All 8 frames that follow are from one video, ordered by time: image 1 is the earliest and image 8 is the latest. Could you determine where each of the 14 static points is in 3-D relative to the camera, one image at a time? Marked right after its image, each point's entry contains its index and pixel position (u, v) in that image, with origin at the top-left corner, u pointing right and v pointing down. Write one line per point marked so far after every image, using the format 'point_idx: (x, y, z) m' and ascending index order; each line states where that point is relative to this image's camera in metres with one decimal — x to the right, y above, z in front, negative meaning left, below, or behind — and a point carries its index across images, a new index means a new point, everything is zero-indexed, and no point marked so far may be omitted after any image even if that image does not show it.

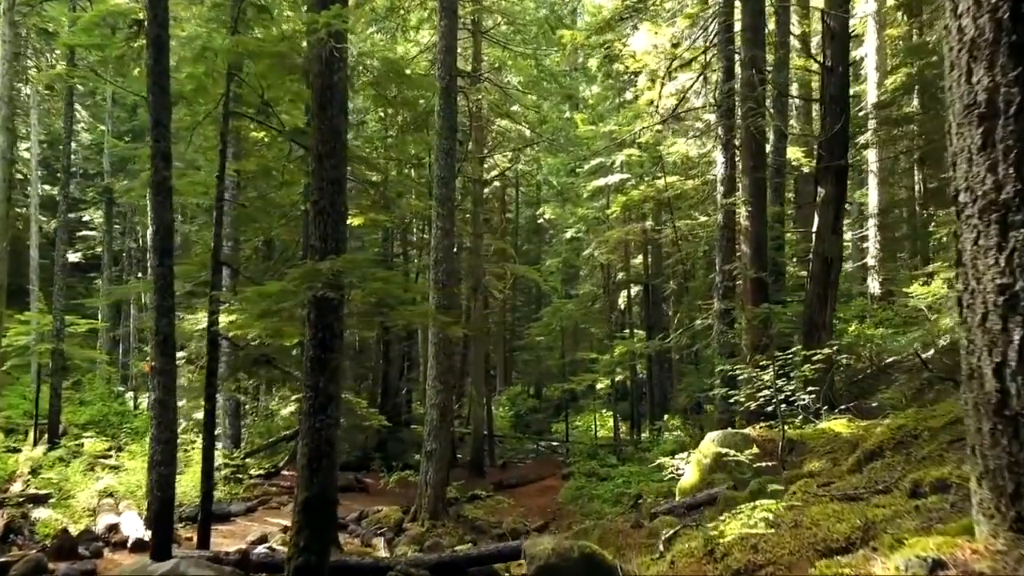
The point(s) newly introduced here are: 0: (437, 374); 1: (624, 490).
0: (-1.4, -1.6, +14.1) m
1: (+2.3, -4.0, +15.3) m
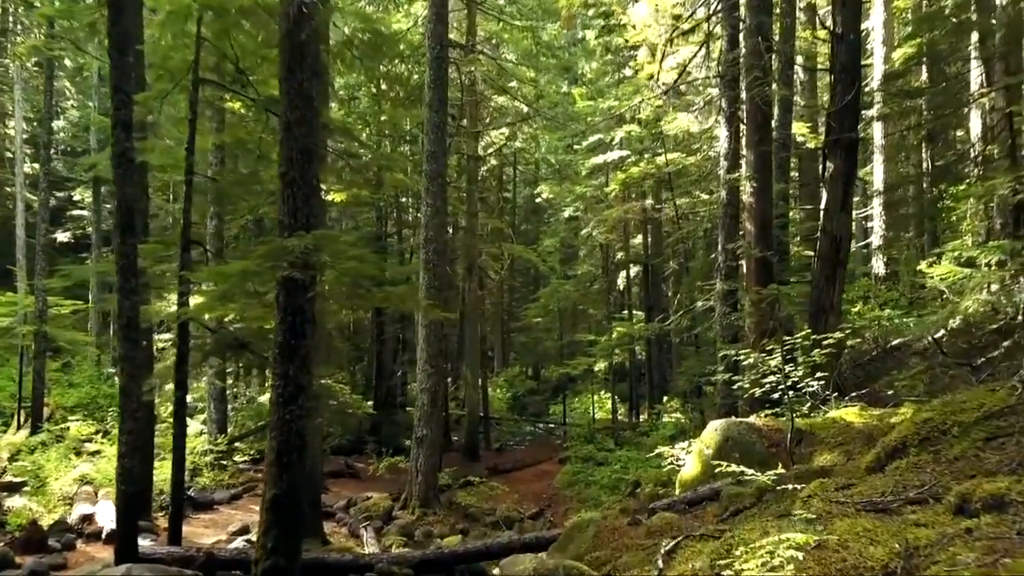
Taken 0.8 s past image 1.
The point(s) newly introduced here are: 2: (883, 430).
0: (-1.5, -1.2, +13.6) m
1: (+2.1, -3.7, +14.8) m
2: (+3.2, -1.2, +6.7) m
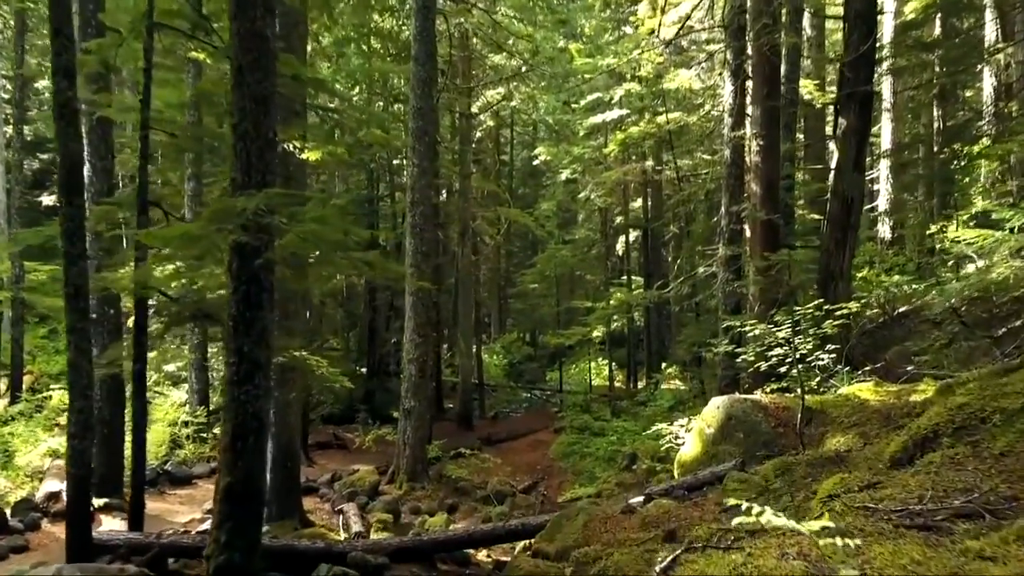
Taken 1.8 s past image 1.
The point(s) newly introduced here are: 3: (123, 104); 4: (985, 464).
0: (-1.6, -0.6, +12.9) m
1: (+2.0, -3.0, +14.3) m
2: (+3.1, -1.0, +6.1) m
3: (-4.4, +2.1, +8.8) m
4: (+2.5, -0.9, +4.1) m
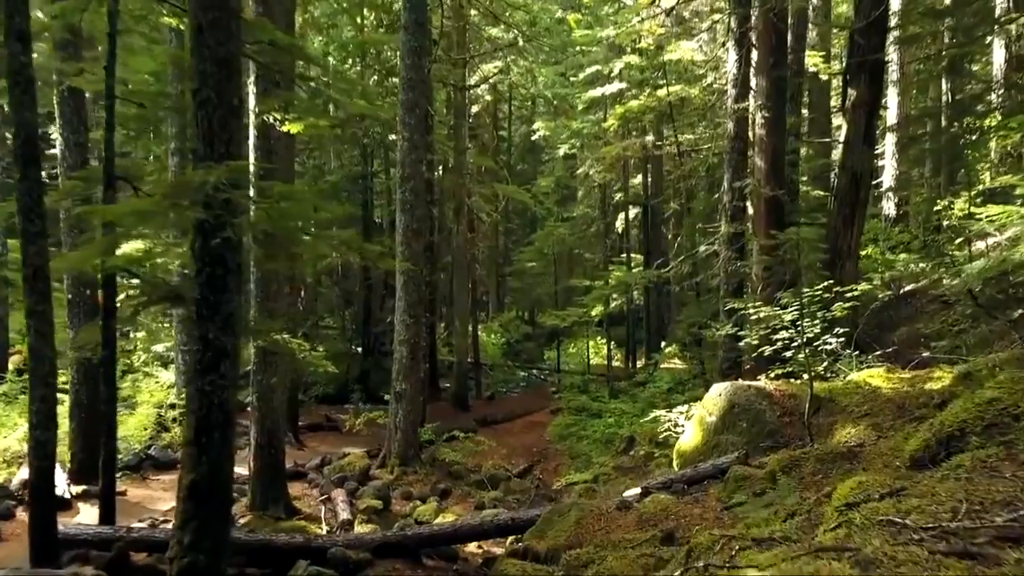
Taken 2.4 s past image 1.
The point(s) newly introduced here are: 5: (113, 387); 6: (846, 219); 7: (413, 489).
0: (-1.7, -0.3, +12.5) m
1: (+1.9, -2.6, +14.0) m
2: (+3.0, -0.8, +5.7) m
3: (-4.5, +2.3, +8.3) m
4: (+2.4, -0.8, +3.7) m
5: (-3.7, -0.9, +7.2) m
6: (+4.4, +0.9, +10.1) m
7: (-1.5, -3.1, +11.7) m
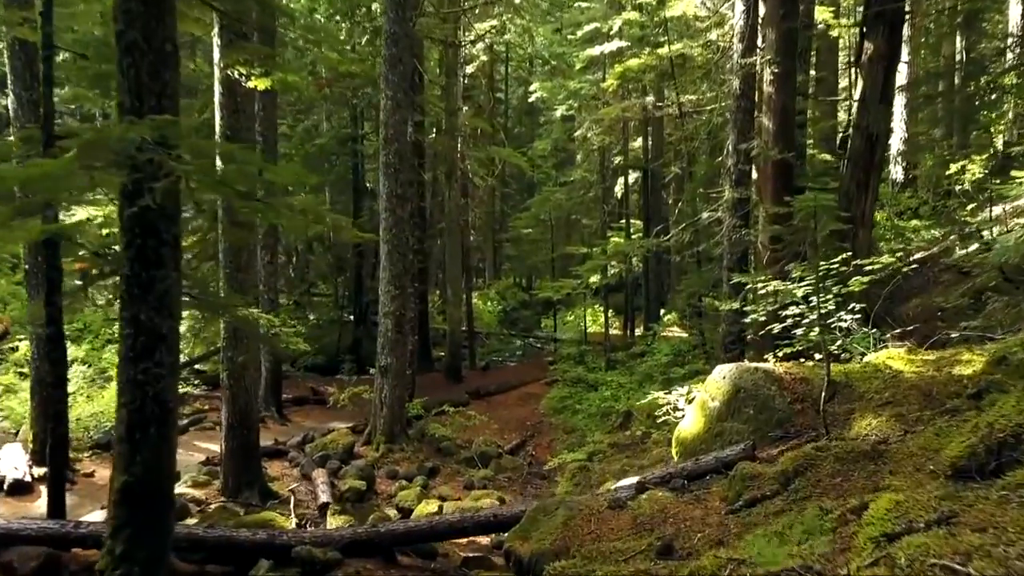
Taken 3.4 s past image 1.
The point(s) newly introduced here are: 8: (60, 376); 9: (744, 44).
0: (-1.9, +0.2, +11.9) m
1: (+1.8, -2.1, +13.4) m
2: (+2.9, -0.7, +5.0) m
3: (-4.7, +2.6, +7.6) m
4: (+2.3, -0.8, +3.1) m
5: (-3.9, -0.7, +6.6) m
6: (+4.2, +1.3, +9.4) m
7: (-1.6, -2.6, +11.2) m
8: (-3.9, -0.7, +6.6) m
9: (+3.1, +3.3, +10.4) m
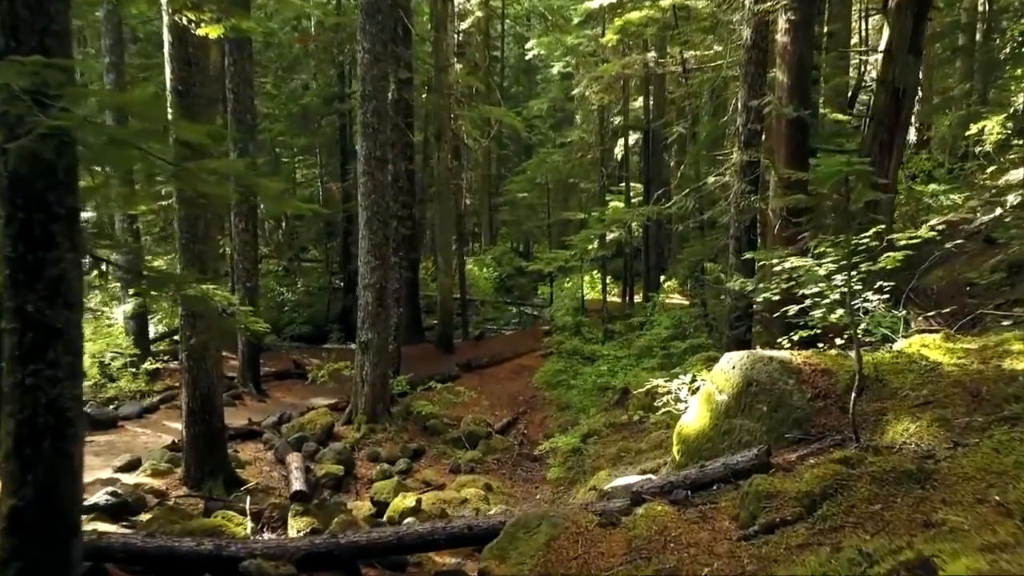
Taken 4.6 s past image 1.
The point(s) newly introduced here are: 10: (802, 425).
0: (-2.0, +0.6, +11.0) m
1: (+1.6, -1.6, +12.7) m
2: (+2.7, -0.6, +4.3) m
3: (-4.8, +2.8, +6.6) m
4: (+2.2, -0.8, +2.3) m
5: (-4.0, -0.5, +5.8) m
6: (+4.1, +1.6, +8.5) m
7: (-1.8, -2.2, +10.5) m
8: (-4.0, -0.6, +5.9) m
9: (+3.0, +3.7, +9.4) m
10: (+1.9, -0.9, +5.0) m
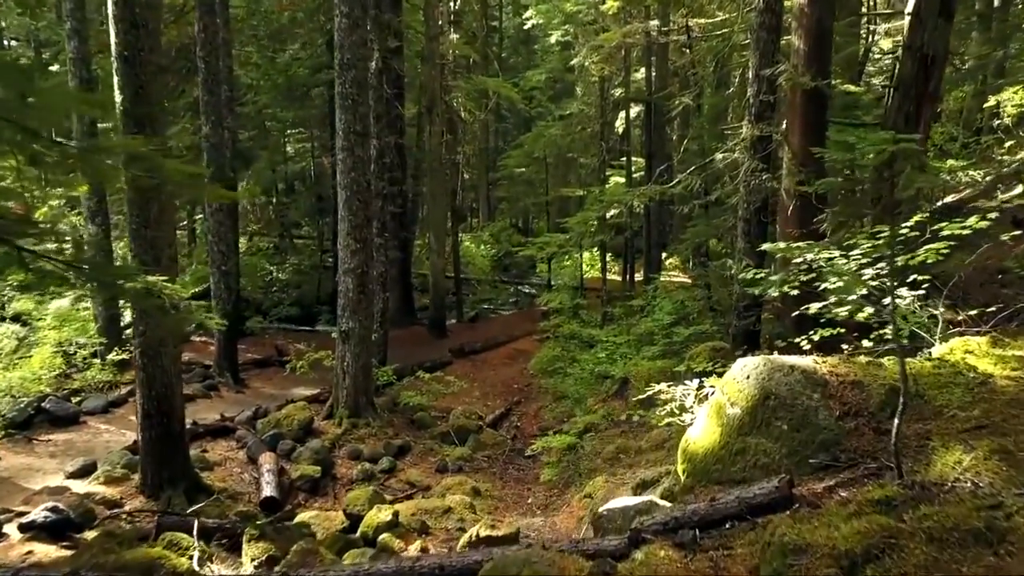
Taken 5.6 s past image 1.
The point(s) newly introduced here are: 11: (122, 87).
0: (-2.1, +0.8, +10.2) m
1: (+1.5, -1.3, +12.0) m
2: (+2.6, -0.6, +3.5) m
3: (-4.9, +2.9, +5.8) m
4: (+2.0, -0.8, +1.6) m
5: (-4.2, -0.5, +5.1) m
6: (+4.0, +1.7, +7.7) m
7: (-1.9, -2.0, +9.8) m
8: (-4.2, -0.5, +5.1) m
9: (+2.8, +3.8, +8.5) m
10: (+1.8, -0.9, +4.3) m
11: (-3.5, +1.8, +7.0) m
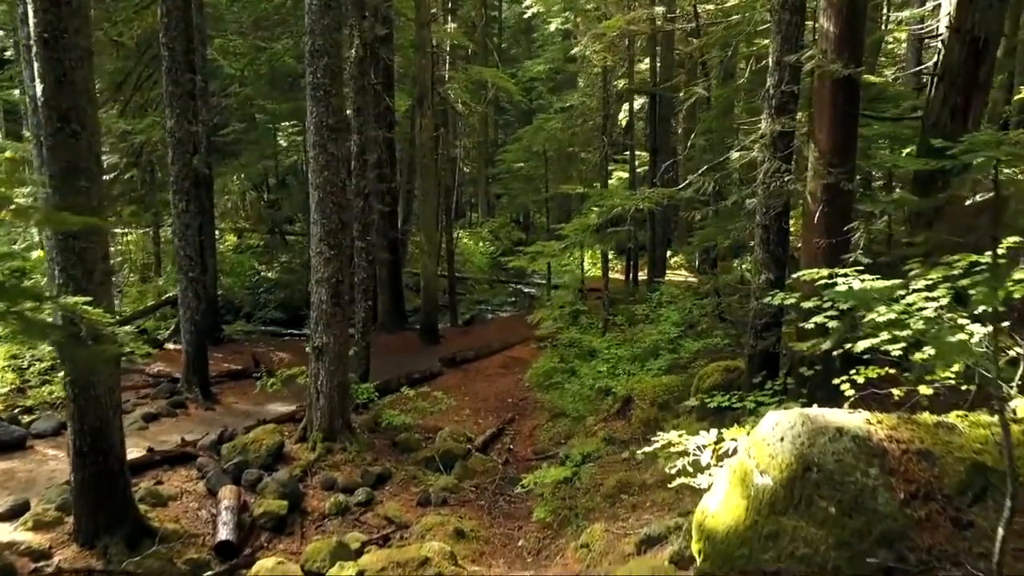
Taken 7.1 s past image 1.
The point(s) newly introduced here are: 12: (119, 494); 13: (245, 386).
0: (-2.2, +0.7, +9.3) m
1: (+1.4, -1.4, +11.0) m
2: (+2.5, -0.8, +2.5) m
3: (-5.1, +2.7, +4.8) m
4: (+1.9, -1.1, +0.6) m
5: (-4.3, -0.7, +4.1) m
6: (+3.9, +1.5, +6.7) m
7: (-2.0, -2.2, +8.9) m
8: (-4.3, -0.7, +4.2) m
9: (+2.7, +3.6, +7.5) m
10: (+1.6, -1.1, +3.3) m
11: (-3.6, +1.6, +6.0) m
12: (-3.4, -1.8, +6.7) m
13: (-4.2, -1.5, +12.1) m
